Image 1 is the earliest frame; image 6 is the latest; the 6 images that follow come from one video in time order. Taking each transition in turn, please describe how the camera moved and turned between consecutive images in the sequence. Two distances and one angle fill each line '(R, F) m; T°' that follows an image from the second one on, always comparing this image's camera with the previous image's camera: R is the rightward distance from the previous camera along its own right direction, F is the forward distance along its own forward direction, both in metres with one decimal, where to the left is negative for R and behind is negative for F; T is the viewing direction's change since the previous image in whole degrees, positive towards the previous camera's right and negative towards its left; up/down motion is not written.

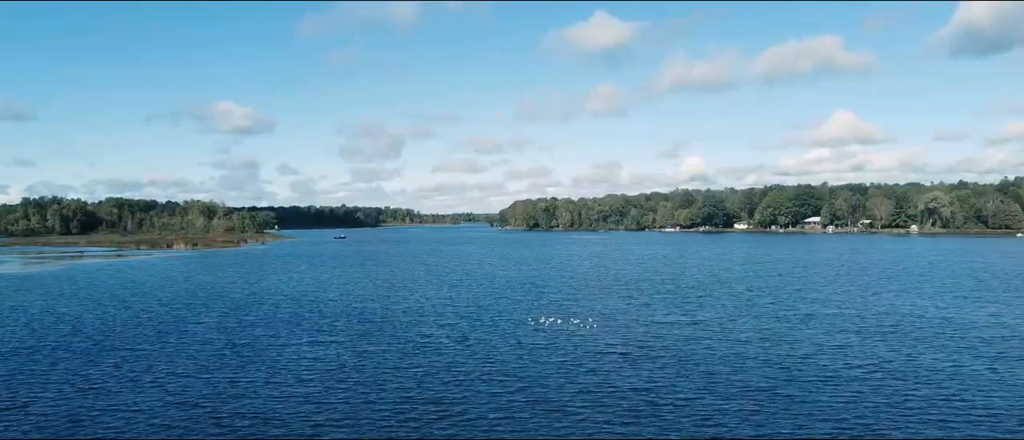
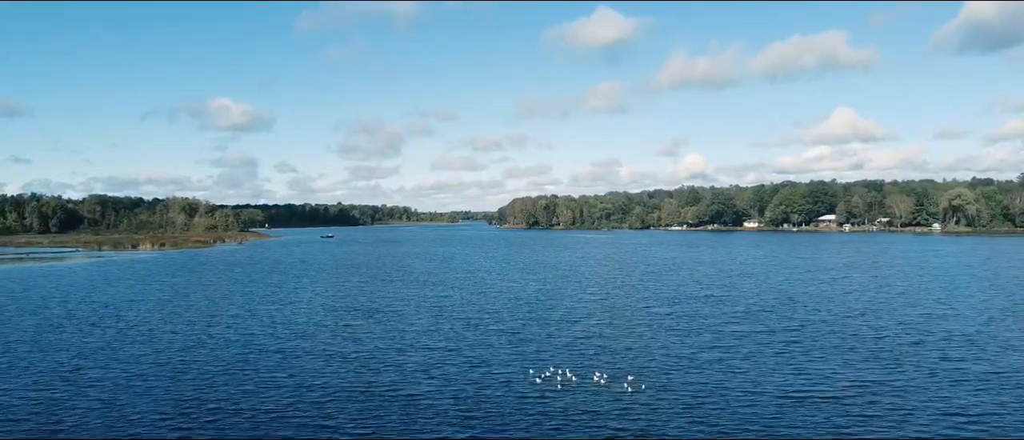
(-0.3, +17.5) m; 0°
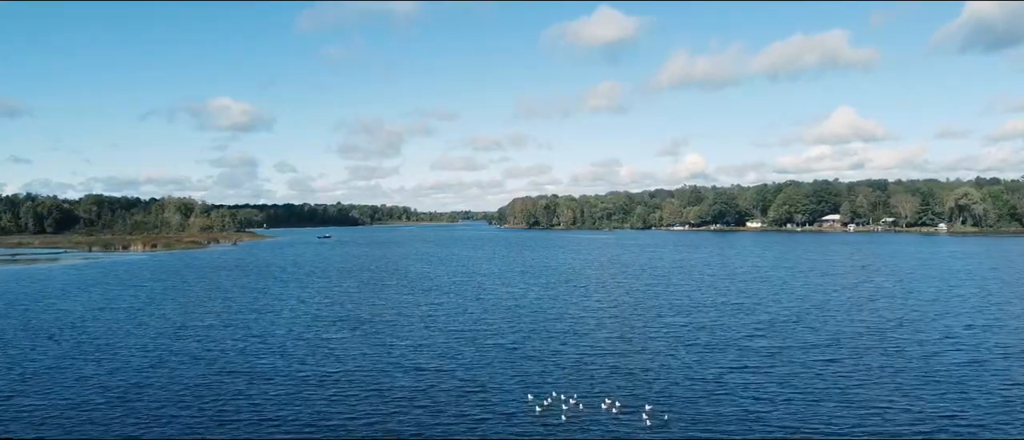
(0.0, +4.2) m; 0°
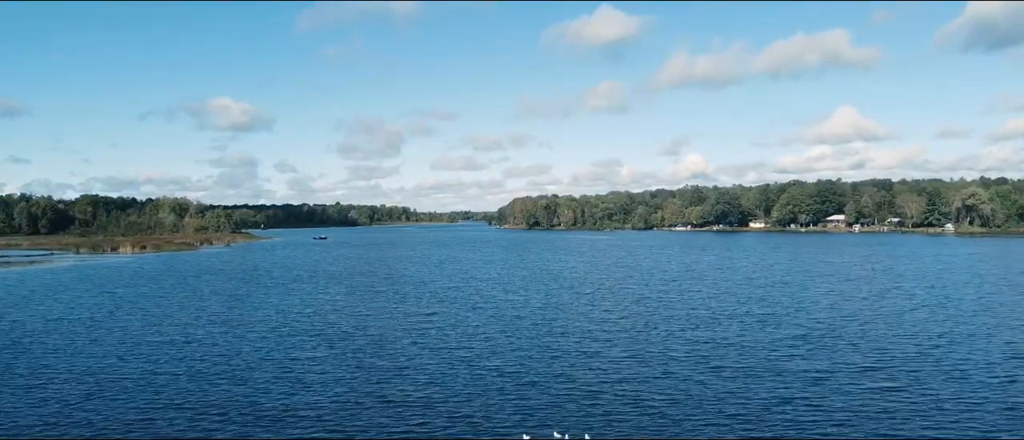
(0.0, +4.8) m; 0°
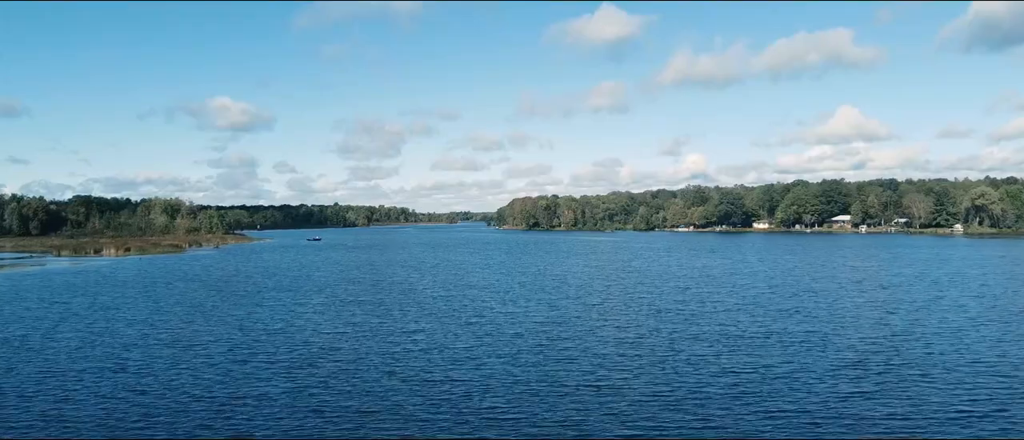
(+0.1, +6.4) m; 0°
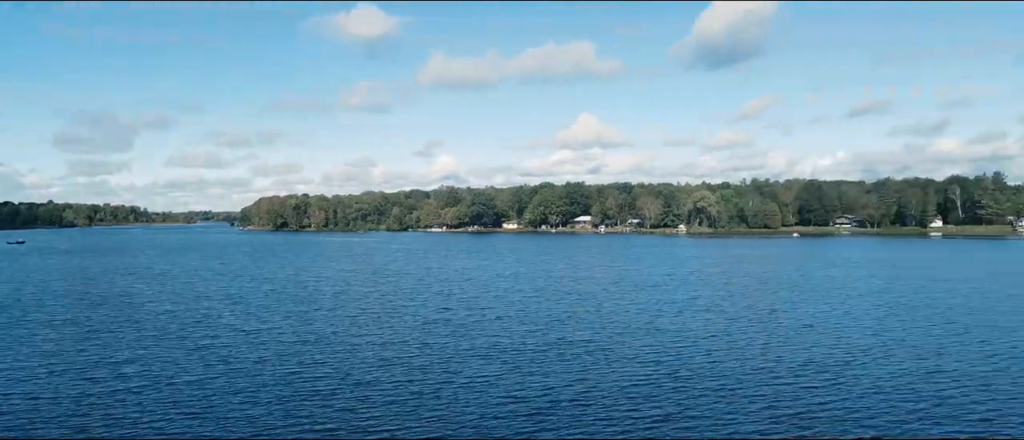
(+0.2, +5.4) m; +18°
